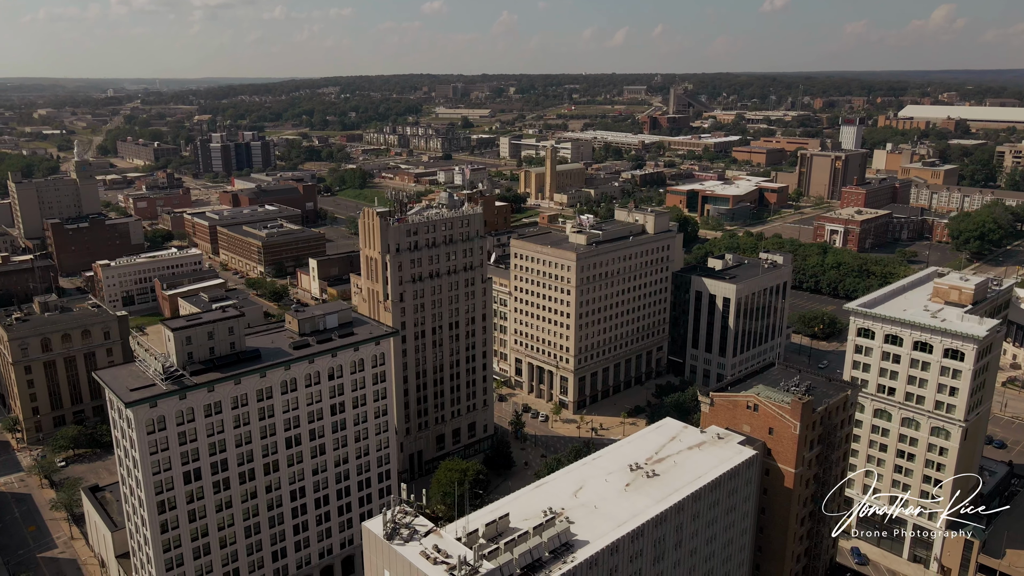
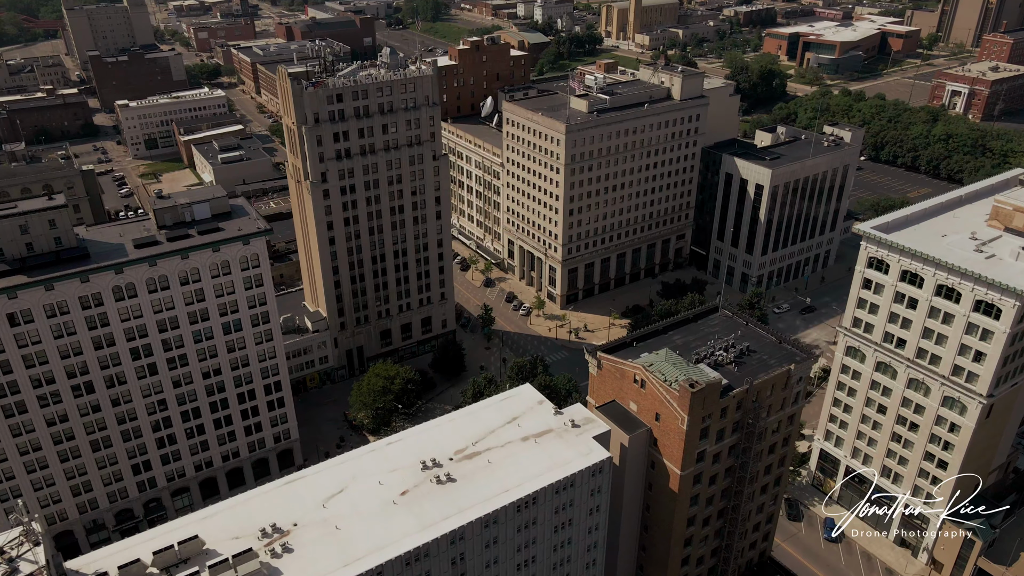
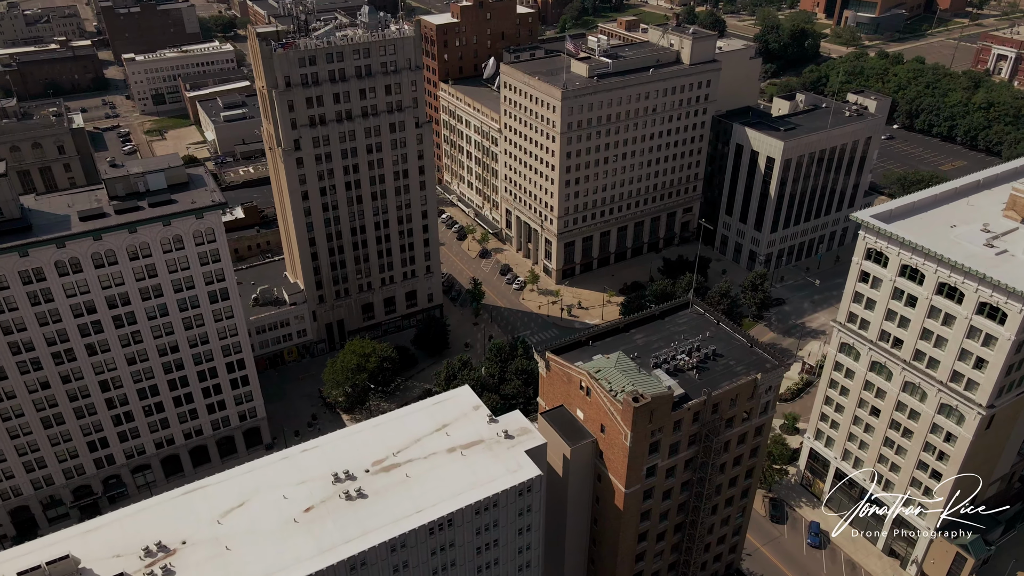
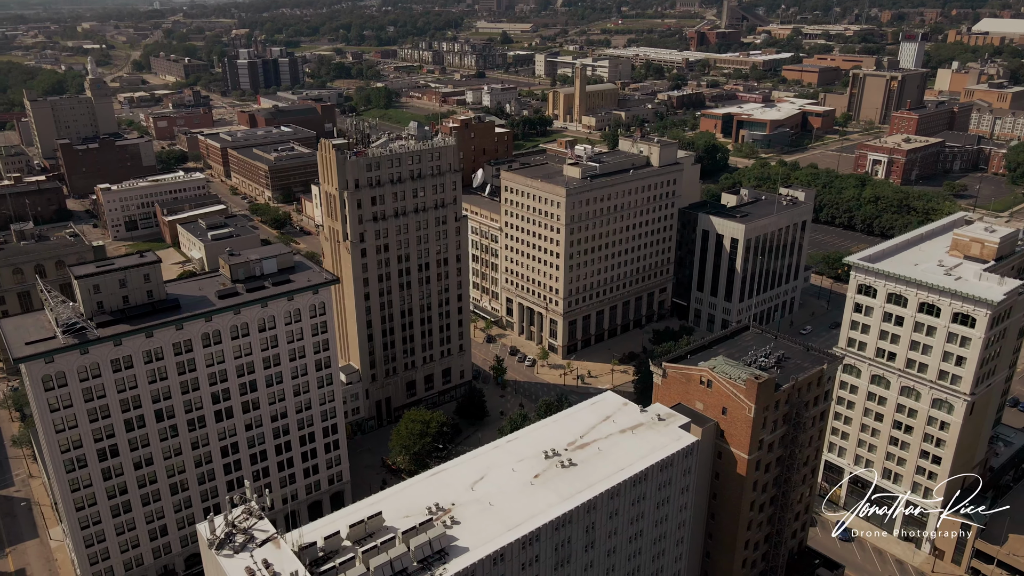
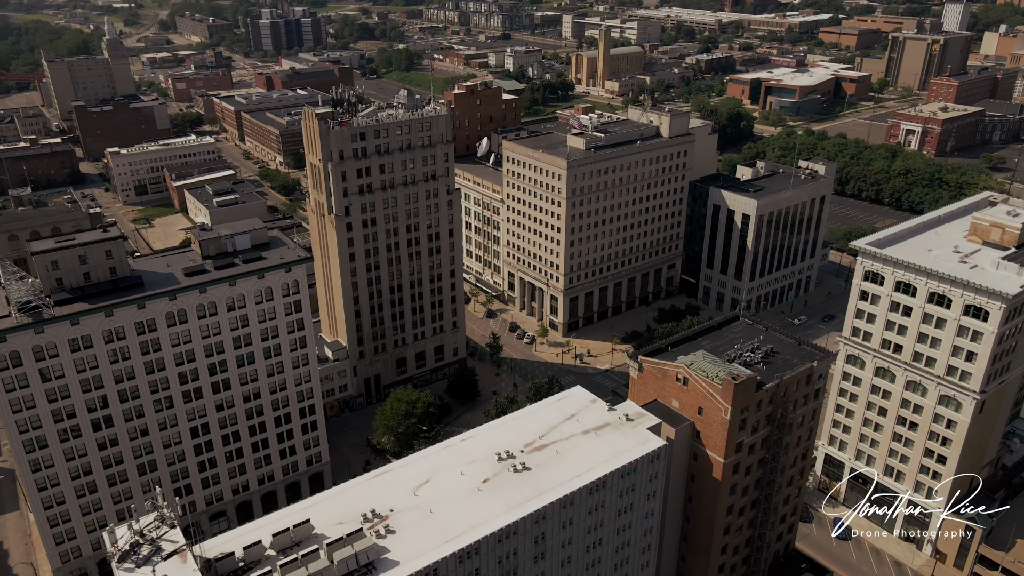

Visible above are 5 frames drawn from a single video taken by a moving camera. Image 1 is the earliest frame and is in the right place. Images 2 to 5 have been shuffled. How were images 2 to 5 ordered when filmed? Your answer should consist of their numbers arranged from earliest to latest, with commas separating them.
4, 5, 2, 3
